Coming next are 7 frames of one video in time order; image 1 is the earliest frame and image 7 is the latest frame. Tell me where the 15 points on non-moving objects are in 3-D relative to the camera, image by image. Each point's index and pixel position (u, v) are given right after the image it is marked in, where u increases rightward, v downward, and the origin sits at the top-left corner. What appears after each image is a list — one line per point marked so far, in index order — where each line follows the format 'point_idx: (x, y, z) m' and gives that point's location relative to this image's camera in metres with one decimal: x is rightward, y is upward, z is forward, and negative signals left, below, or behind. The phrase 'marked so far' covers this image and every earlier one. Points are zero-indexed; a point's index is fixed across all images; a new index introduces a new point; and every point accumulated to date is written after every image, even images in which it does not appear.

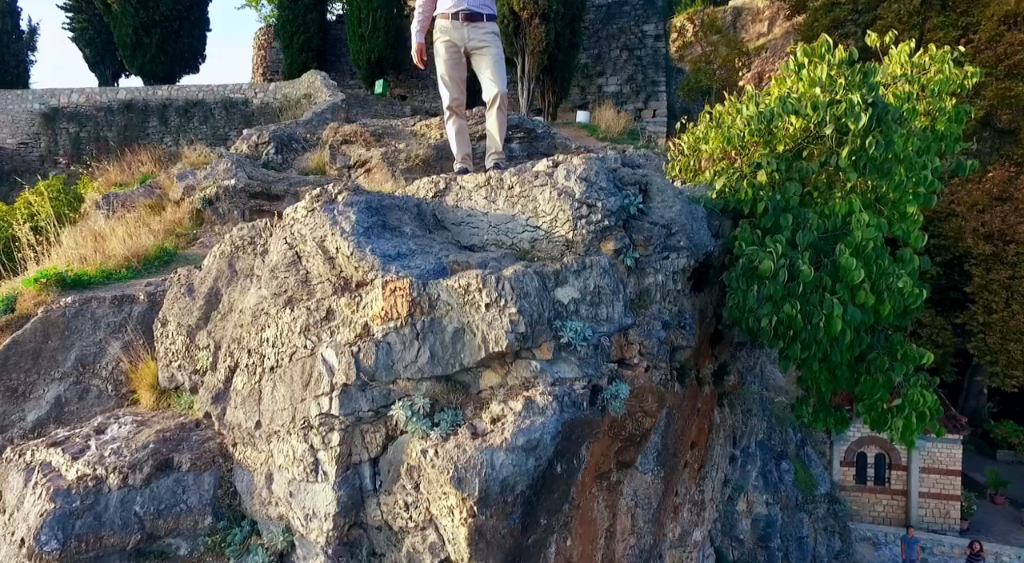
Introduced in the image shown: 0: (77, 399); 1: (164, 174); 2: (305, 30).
0: (-2.4, -0.6, +3.6) m
1: (-4.4, +1.4, +8.3) m
2: (-4.8, +5.8, +15.1) m
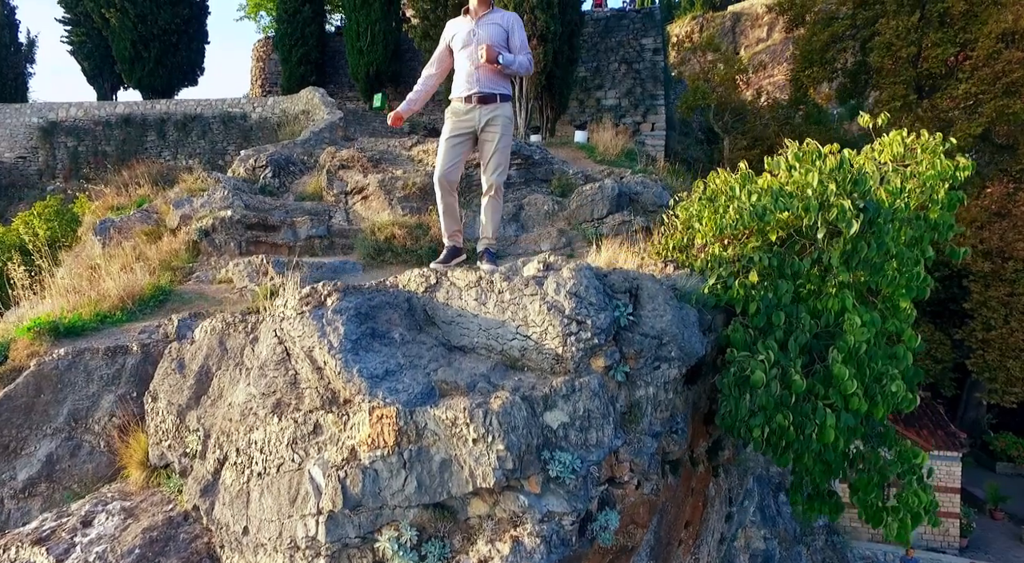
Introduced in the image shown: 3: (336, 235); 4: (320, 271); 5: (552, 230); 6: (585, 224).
0: (-2.4, -1.0, +3.6) m
1: (-4.4, +1.1, +8.2) m
2: (-4.8, +5.5, +15.1) m
3: (-1.8, +0.5, +6.7) m
4: (-1.6, +0.1, +5.6) m
5: (+0.4, +0.5, +6.7) m
6: (+0.8, +0.6, +6.8) m
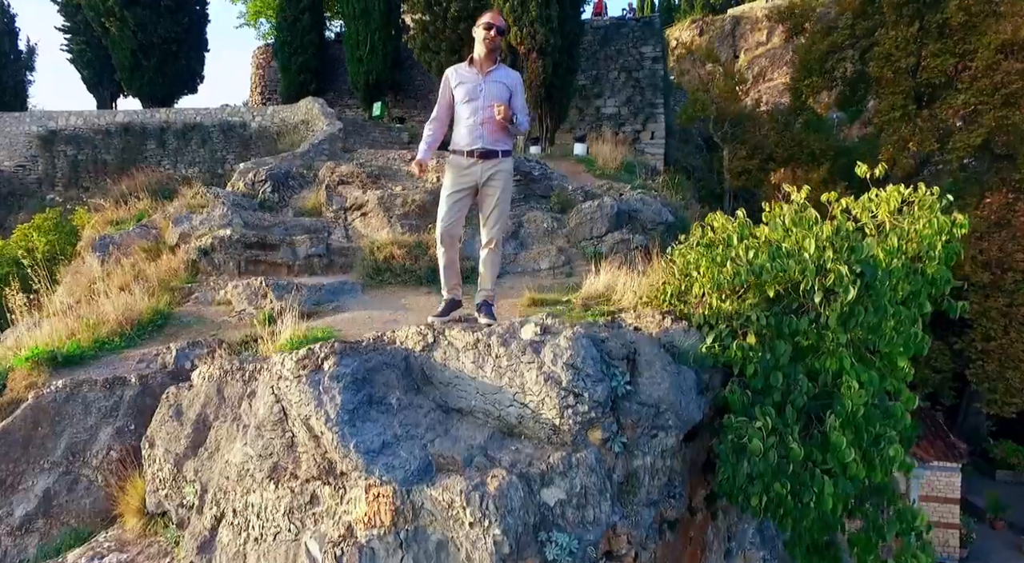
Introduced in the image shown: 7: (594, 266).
0: (-2.4, -1.1, +3.5) m
1: (-4.4, +0.9, +8.2) m
2: (-4.8, +5.3, +15.1) m
3: (-1.8, +0.3, +6.7) m
4: (-1.7, -0.1, +5.6) m
5: (+0.4, +0.4, +6.7) m
6: (+0.8, +0.4, +6.8) m
7: (+0.8, +0.2, +6.4) m
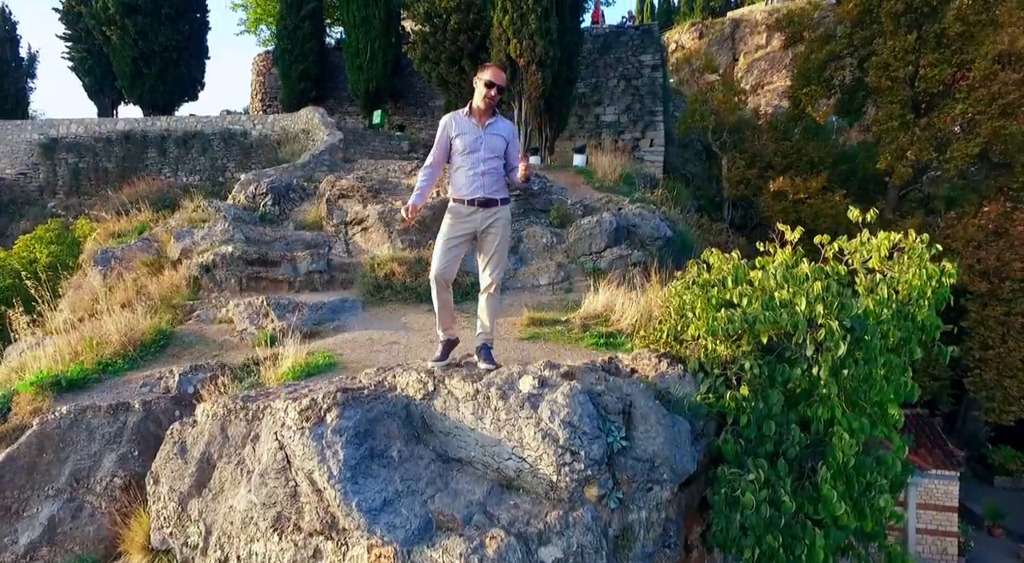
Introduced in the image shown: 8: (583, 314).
0: (-2.4, -1.3, +3.6) m
1: (-4.4, +0.7, +8.3) m
2: (-4.8, +5.2, +15.2) m
3: (-1.8, +0.1, +6.8) m
4: (-1.7, -0.3, +5.6) m
5: (+0.4, +0.2, +6.7) m
6: (+0.7, +0.3, +6.8) m
7: (+0.8, 0.0, +6.4) m
8: (+0.6, -0.3, +5.3) m
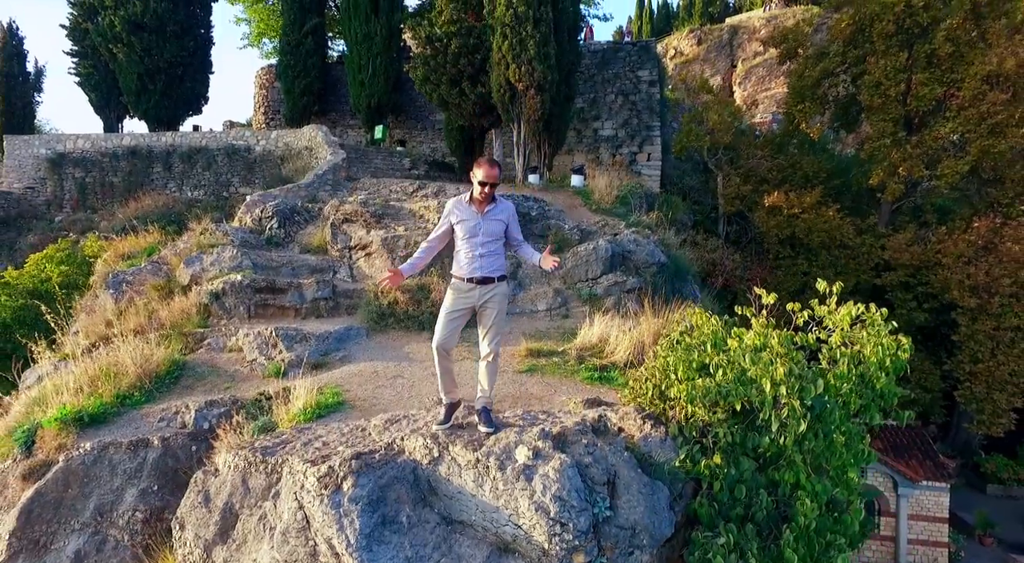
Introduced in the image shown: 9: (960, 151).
0: (-2.4, -1.6, +3.8) m
1: (-4.5, +0.4, +8.5) m
2: (-4.9, +4.9, +15.4) m
3: (-1.8, -0.1, +7.0) m
4: (-1.7, -0.5, +5.9) m
5: (+0.4, -0.1, +7.0) m
6: (+0.7, 0.0, +7.1) m
7: (+0.8, -0.3, +6.7) m
8: (+0.6, -0.5, +5.5) m
9: (+8.4, +2.4, +12.2) m
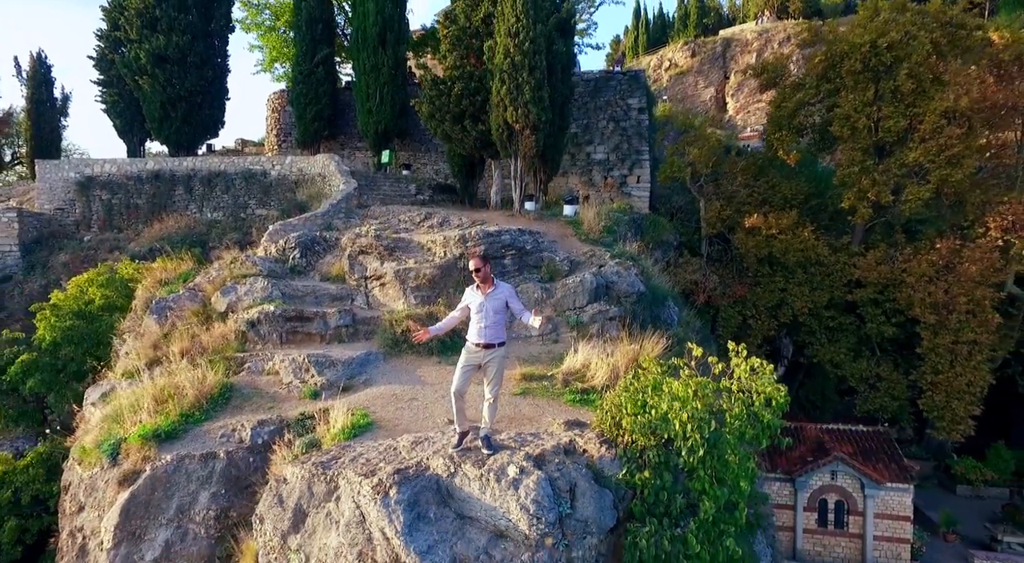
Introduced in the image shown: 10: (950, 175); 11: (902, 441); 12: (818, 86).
0: (-2.5, -1.9, +4.9) m
1: (-4.5, +0.1, +9.5) m
2: (-4.9, +4.6, +16.4) m
3: (-1.9, -0.5, +8.0) m
4: (-1.7, -0.9, +6.9) m
5: (+0.4, -0.4, +8.0) m
6: (+0.7, -0.4, +8.1) m
7: (+0.8, -0.6, +7.7) m
8: (+0.5, -0.9, +6.6) m
9: (+8.3, +2.1, +13.2) m
10: (+8.2, +2.0, +12.2) m
11: (+9.6, -4.0, +16.1) m
12: (+6.6, +4.2, +14.0) m
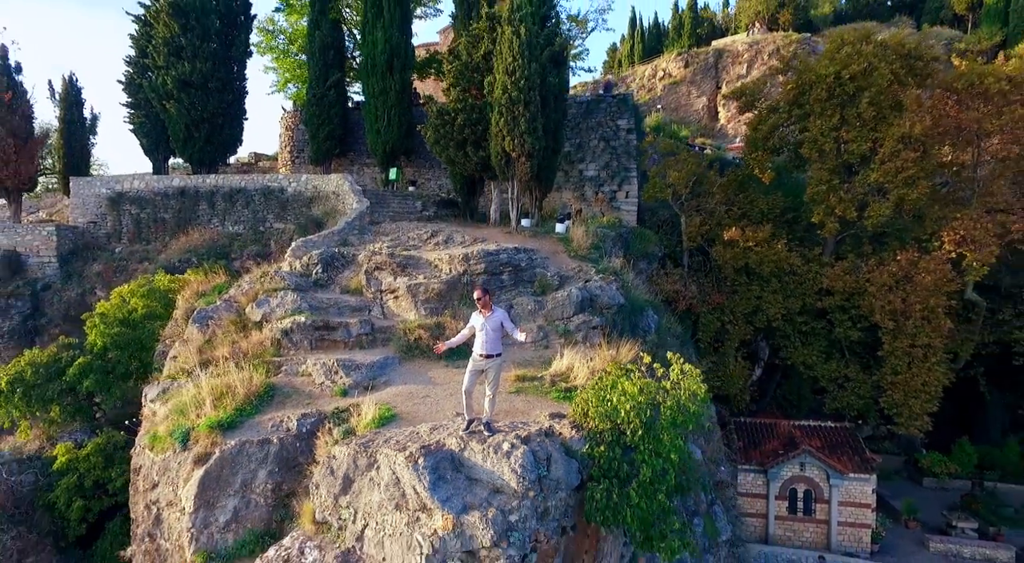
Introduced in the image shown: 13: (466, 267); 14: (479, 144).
0: (-2.5, -2.1, +6.1) m
1: (-4.5, -0.1, +10.8) m
2: (-5.0, +4.4, +17.7) m
3: (-1.9, -0.7, +9.3) m
4: (-1.8, -1.1, +8.2) m
5: (+0.3, -0.6, +9.3) m
6: (+0.7, -0.6, +9.4) m
7: (+0.7, -0.8, +9.0) m
8: (+0.5, -1.1, +7.9) m
9: (+8.3, +1.9, +14.5) m
10: (+8.2, +1.8, +13.5) m
11: (+9.6, -4.1, +17.4) m
12: (+6.5, +4.0, +15.3) m
13: (-0.7, +0.2, +10.2) m
14: (-0.7, +2.9, +13.4) m
